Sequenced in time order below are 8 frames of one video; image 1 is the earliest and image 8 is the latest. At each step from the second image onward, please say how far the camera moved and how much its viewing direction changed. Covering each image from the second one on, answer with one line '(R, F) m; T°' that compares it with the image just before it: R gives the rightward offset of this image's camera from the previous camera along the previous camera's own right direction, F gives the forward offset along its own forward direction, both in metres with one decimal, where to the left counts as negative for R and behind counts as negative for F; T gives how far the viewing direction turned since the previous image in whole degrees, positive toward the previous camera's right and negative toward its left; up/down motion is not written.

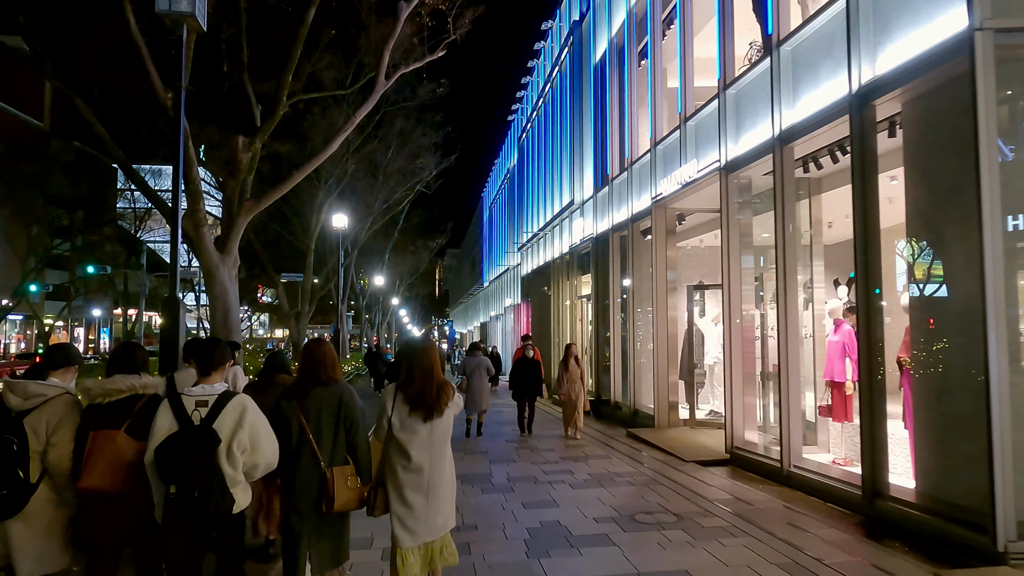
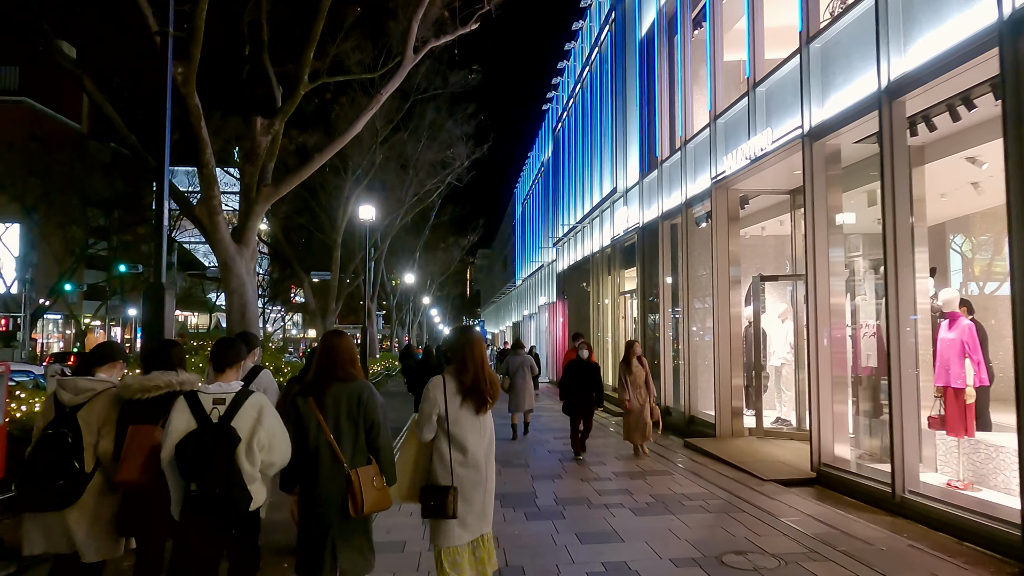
(-0.2, +1.3) m; -3°
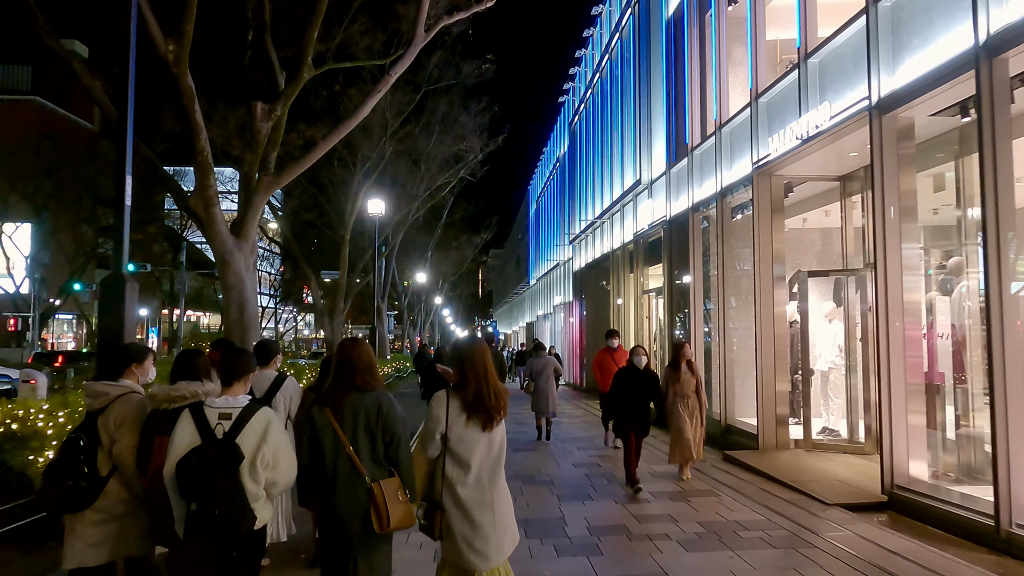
(-0.1, +1.0) m; -1°
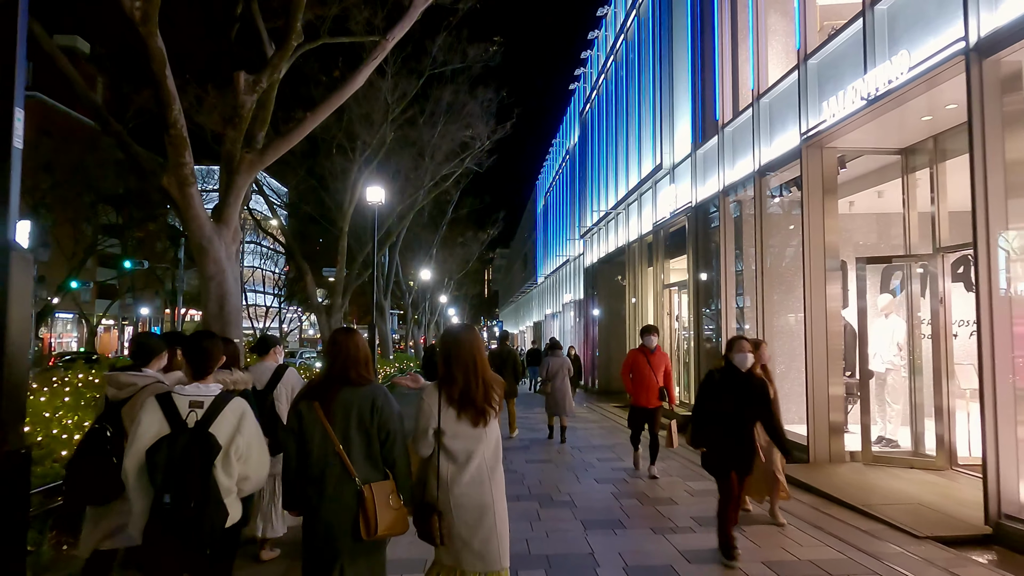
(-0.1, +1.2) m; 0°
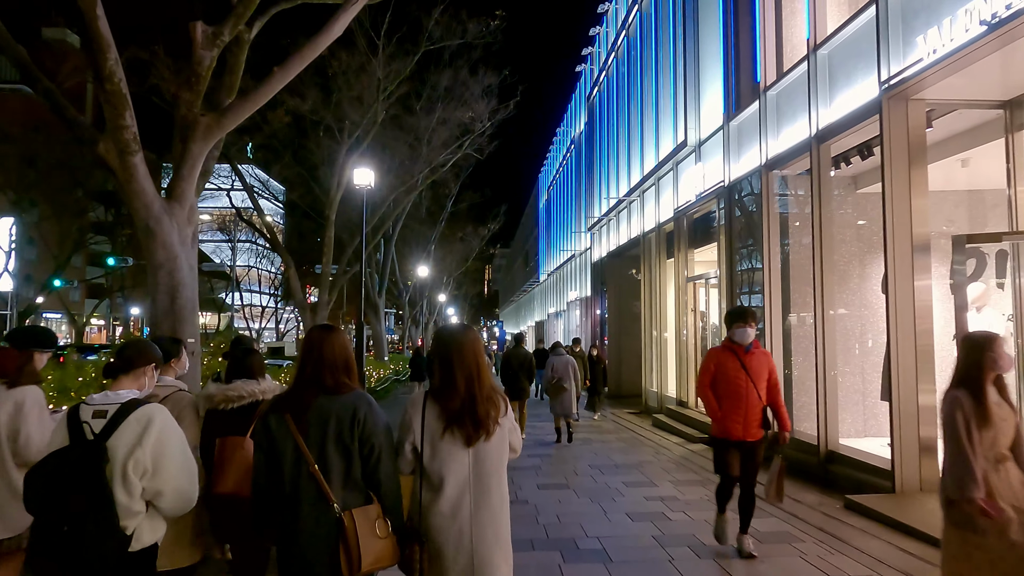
(-0.1, +1.7) m; 0°
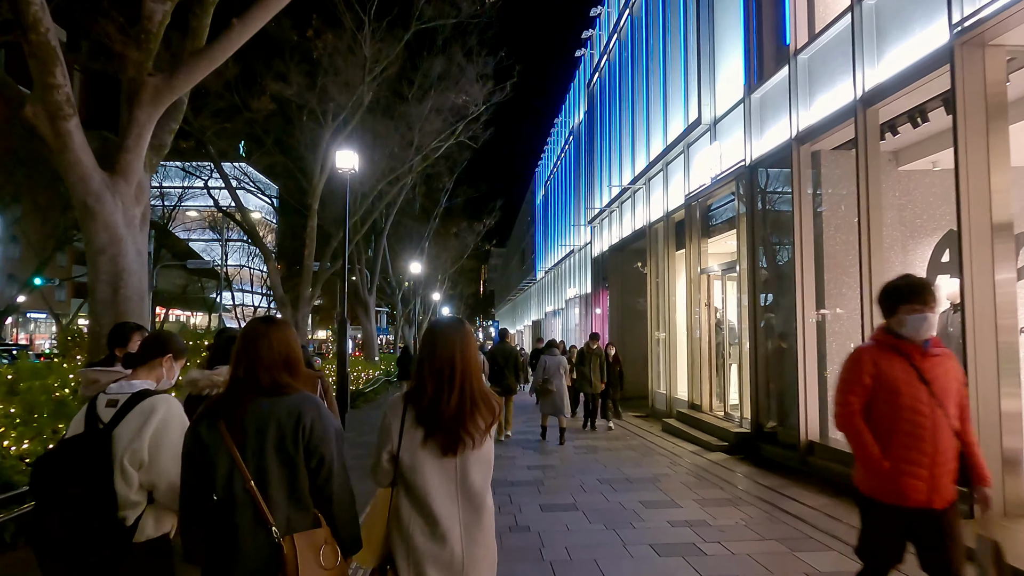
(0.0, +1.2) m; 0°
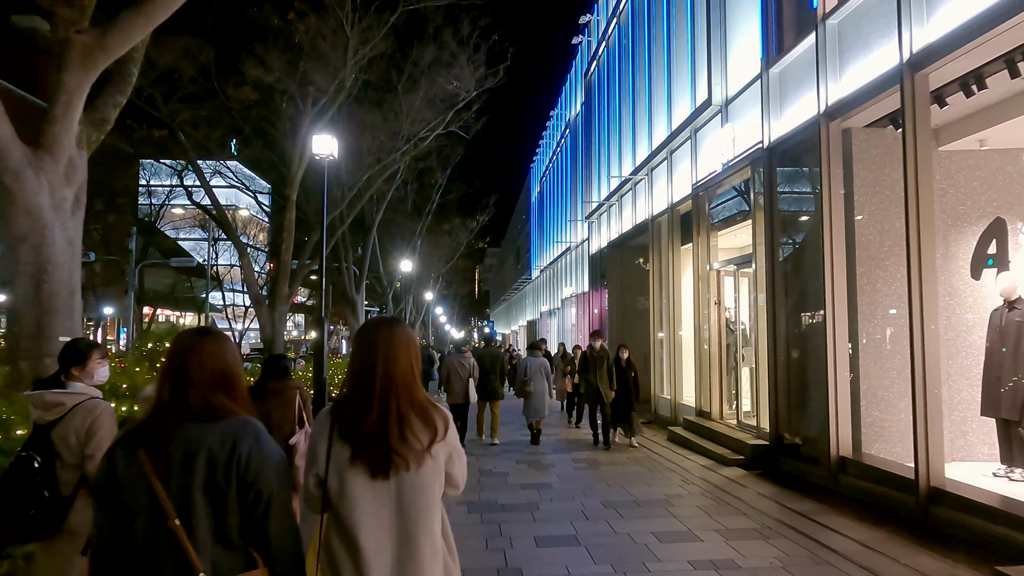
(0.0, +1.0) m; 0°
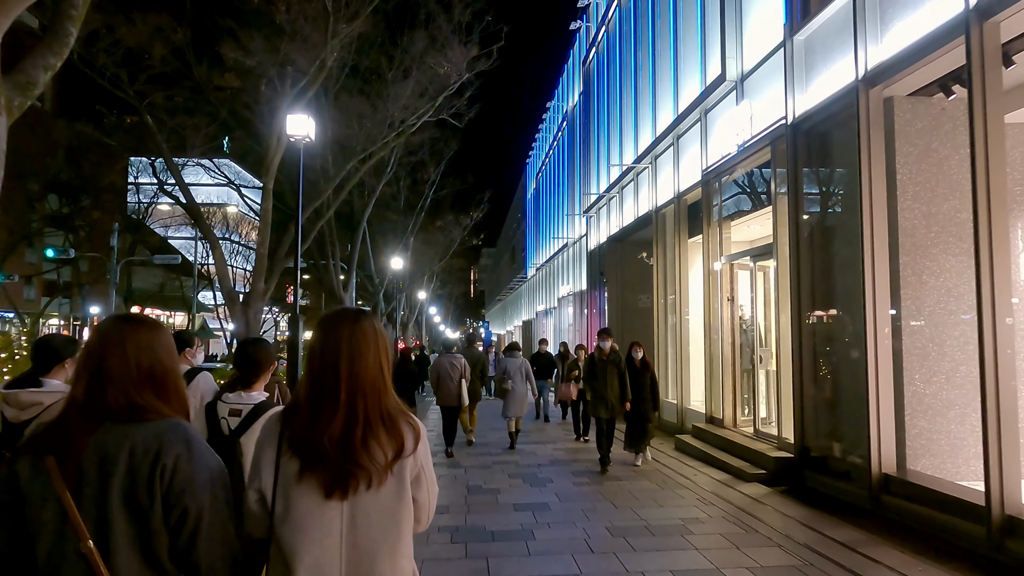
(0.0, +1.0) m; 0°
